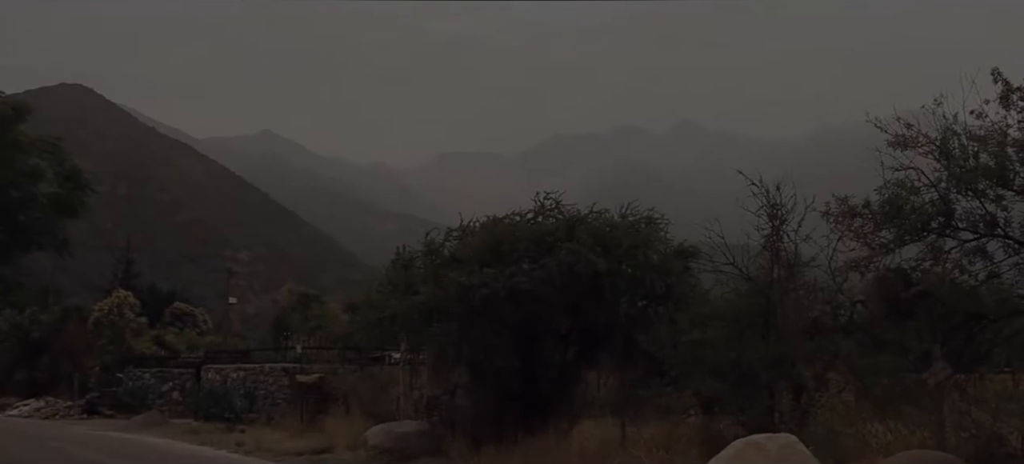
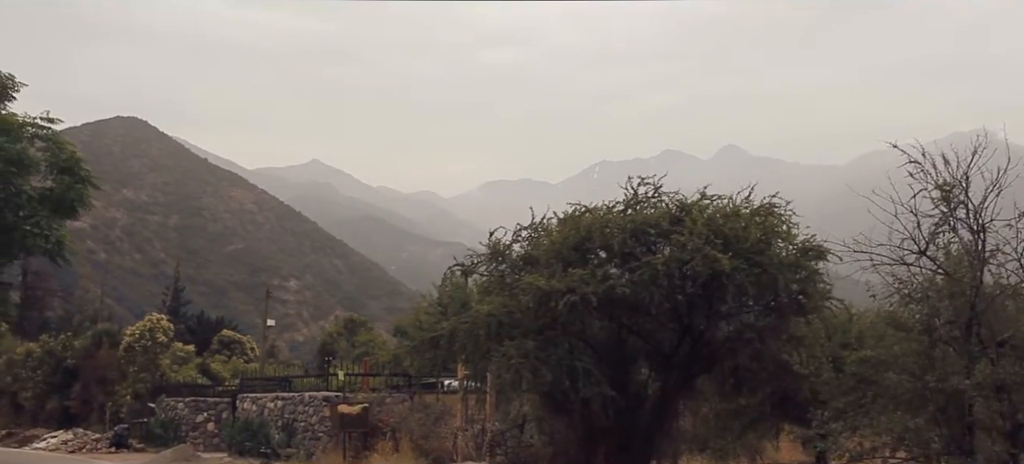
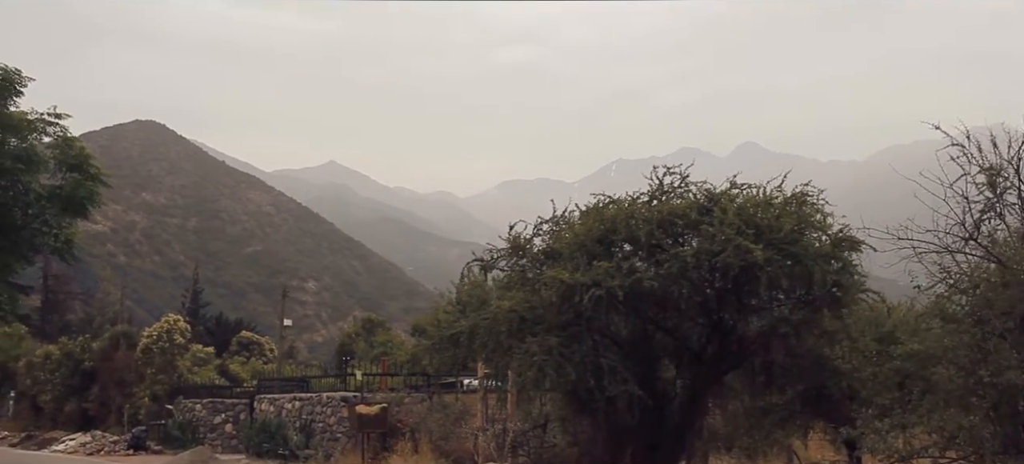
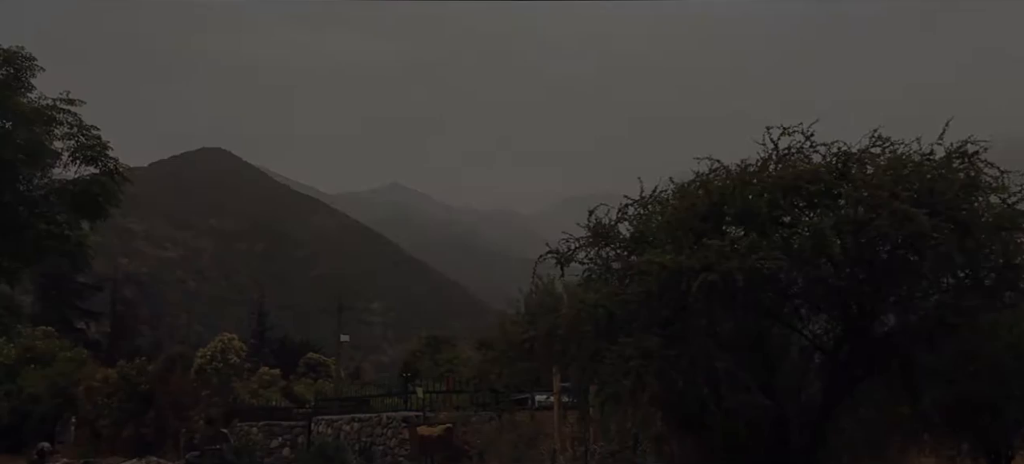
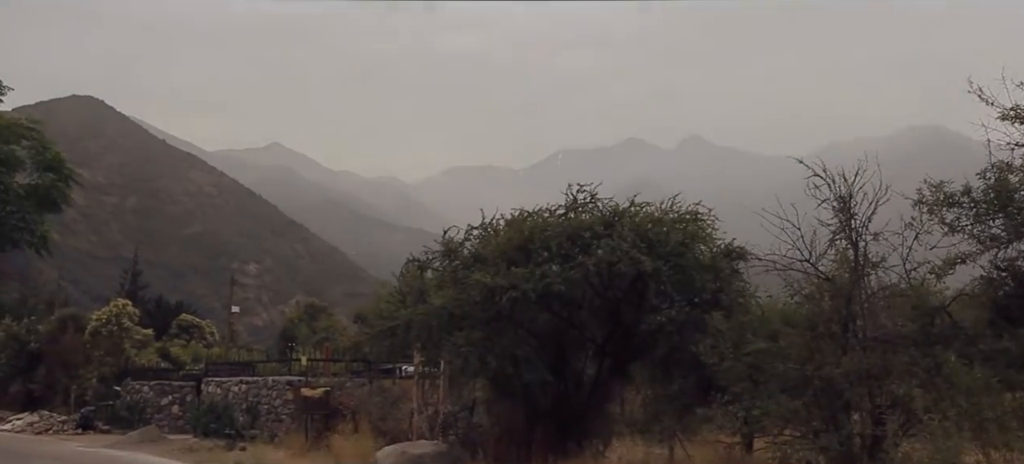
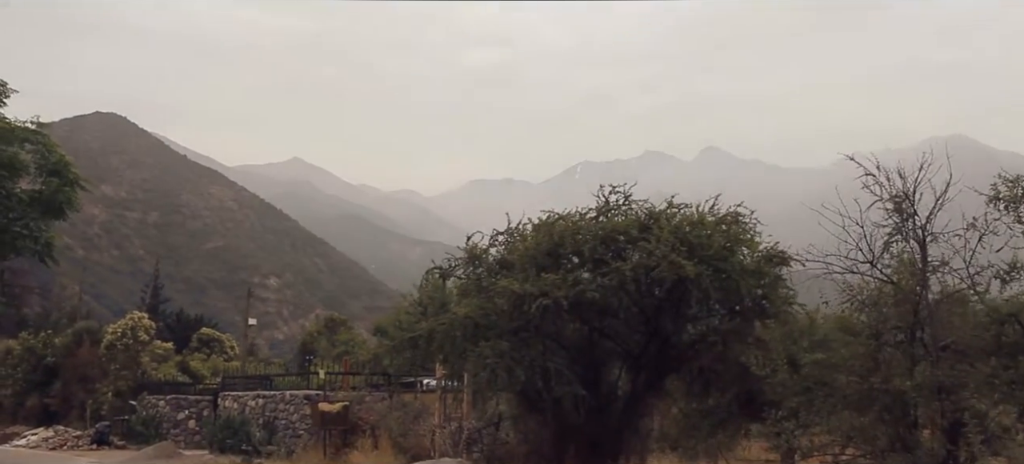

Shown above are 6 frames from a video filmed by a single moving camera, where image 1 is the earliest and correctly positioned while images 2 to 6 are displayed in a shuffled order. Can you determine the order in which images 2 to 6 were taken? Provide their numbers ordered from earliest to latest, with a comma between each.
5, 6, 2, 3, 4
